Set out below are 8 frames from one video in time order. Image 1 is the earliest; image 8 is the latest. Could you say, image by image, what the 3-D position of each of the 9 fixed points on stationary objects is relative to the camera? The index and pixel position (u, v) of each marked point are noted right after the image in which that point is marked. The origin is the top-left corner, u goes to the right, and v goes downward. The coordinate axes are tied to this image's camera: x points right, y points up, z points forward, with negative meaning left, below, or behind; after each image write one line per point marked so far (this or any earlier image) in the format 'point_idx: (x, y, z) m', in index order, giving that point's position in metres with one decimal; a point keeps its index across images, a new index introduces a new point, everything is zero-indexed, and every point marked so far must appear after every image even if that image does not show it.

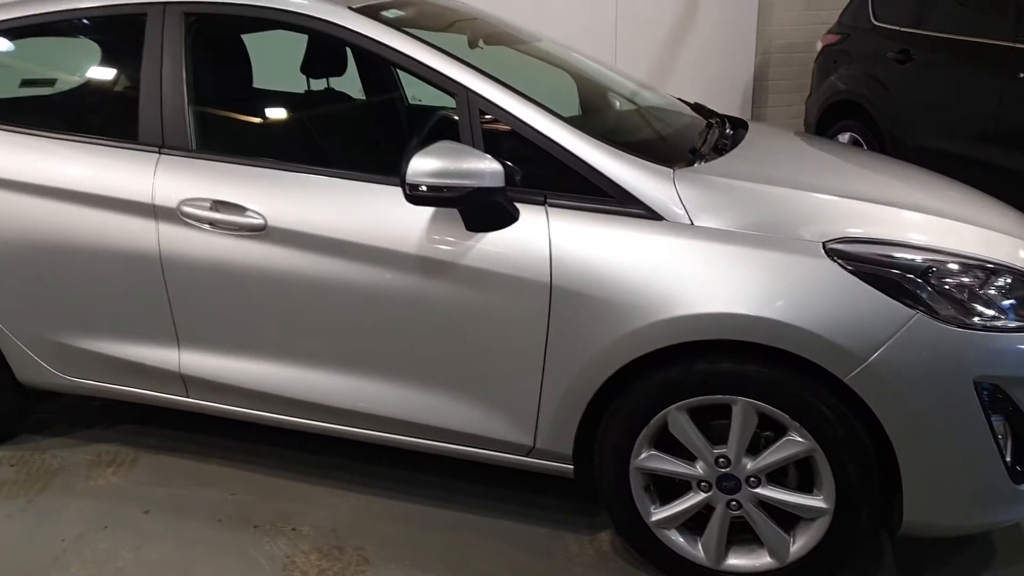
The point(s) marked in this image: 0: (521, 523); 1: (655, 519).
0: (0.0, -0.6, +2.0) m
1: (+0.3, -0.5, +1.7) m
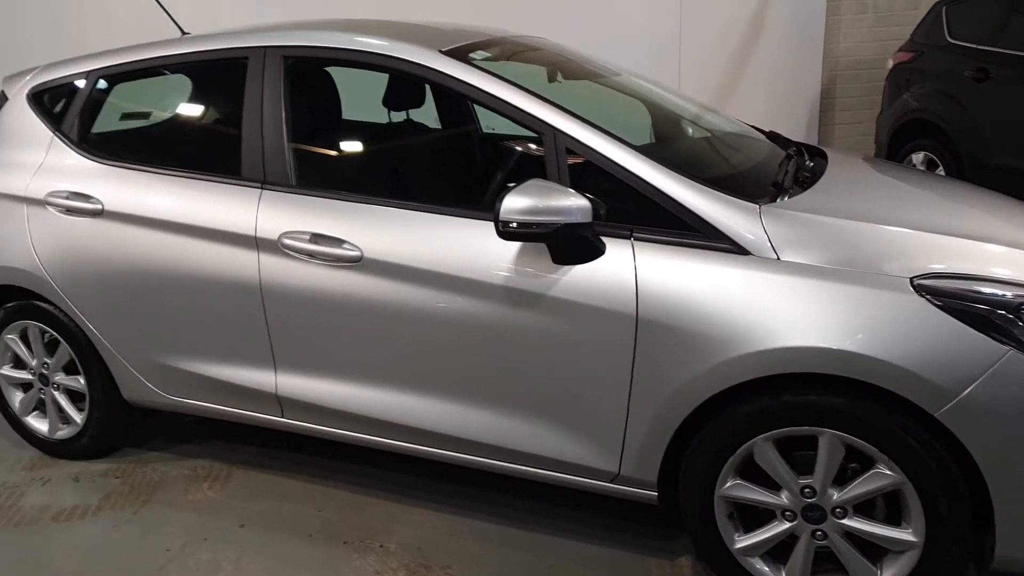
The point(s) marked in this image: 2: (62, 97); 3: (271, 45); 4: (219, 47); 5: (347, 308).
0: (+0.2, -0.7, +2.0) m
1: (+0.5, -0.6, +1.7) m
2: (-1.4, +0.6, +2.4) m
3: (-0.7, +0.7, +2.1) m
4: (-0.8, +0.7, +2.2) m
5: (-0.4, -0.1, +2.0) m
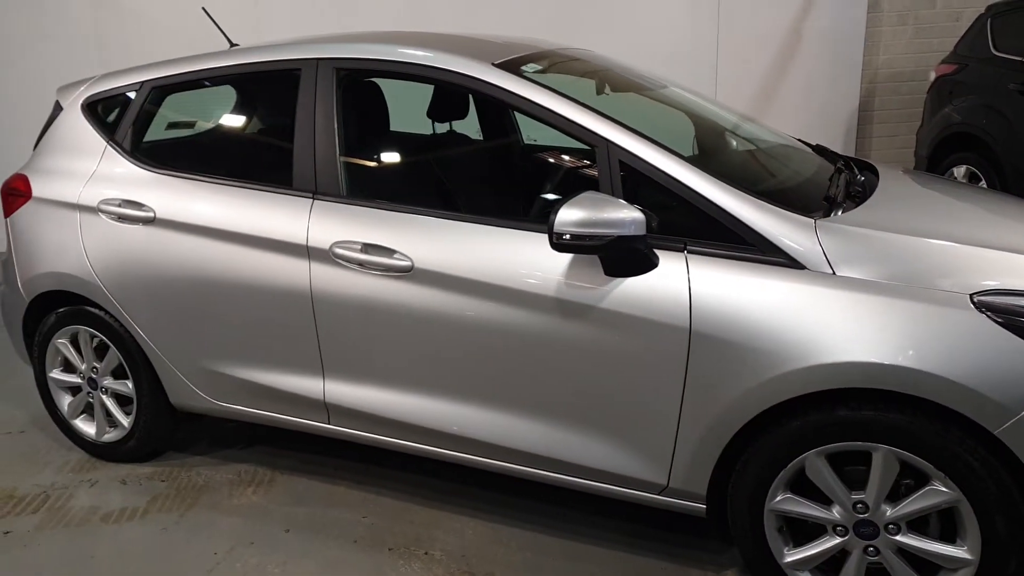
0: (+0.4, -0.7, +2.0) m
1: (+0.6, -0.6, +1.7) m
2: (-1.3, +0.6, +2.5) m
3: (-0.5, +0.7, +2.2) m
4: (-0.7, +0.7, +2.2) m
5: (-0.3, -0.1, +2.0) m
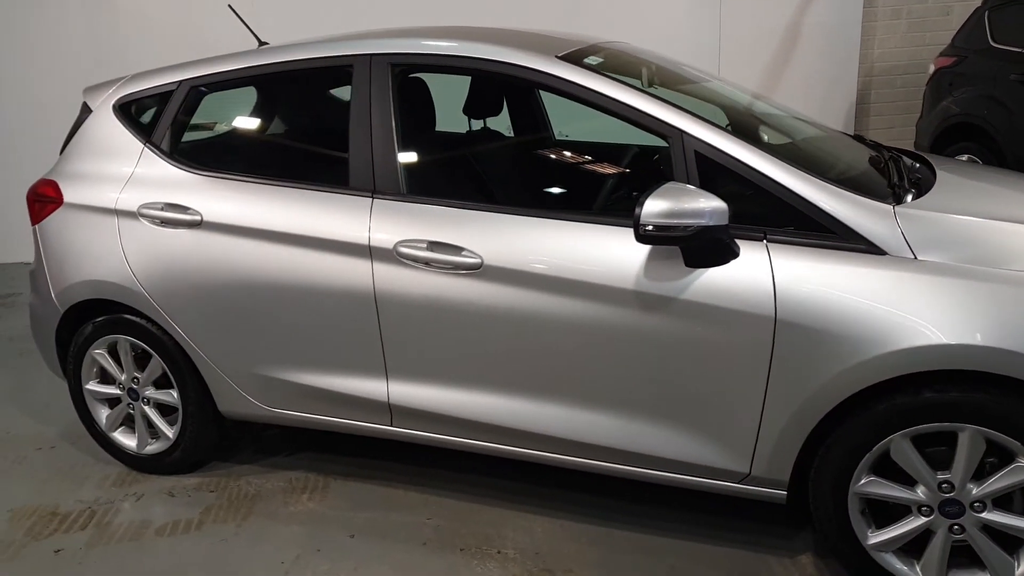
0: (+0.6, -0.7, +2.0) m
1: (+0.8, -0.6, +1.8) m
2: (-1.2, +0.6, +2.4) m
3: (-0.4, +0.7, +2.1) m
4: (-0.5, +0.7, +2.2) m
5: (-0.1, -0.1, +2.0) m
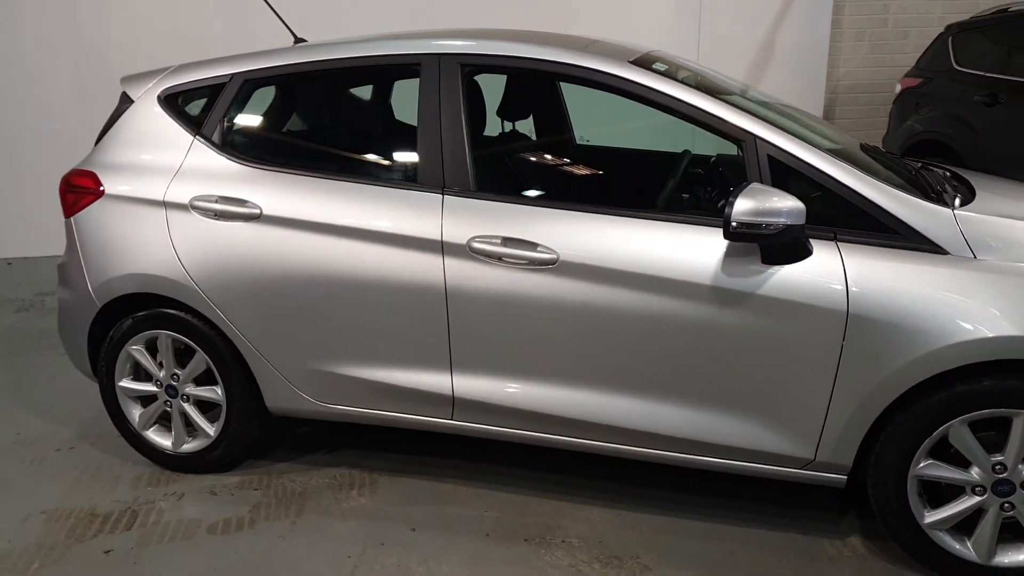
0: (+0.7, -0.7, +2.1) m
1: (+1.1, -0.6, +1.9) m
2: (-1.0, +0.6, +2.4) m
3: (-0.2, +0.7, +2.2) m
4: (-0.4, +0.7, +2.2) m
5: (+0.1, -0.1, +2.0) m
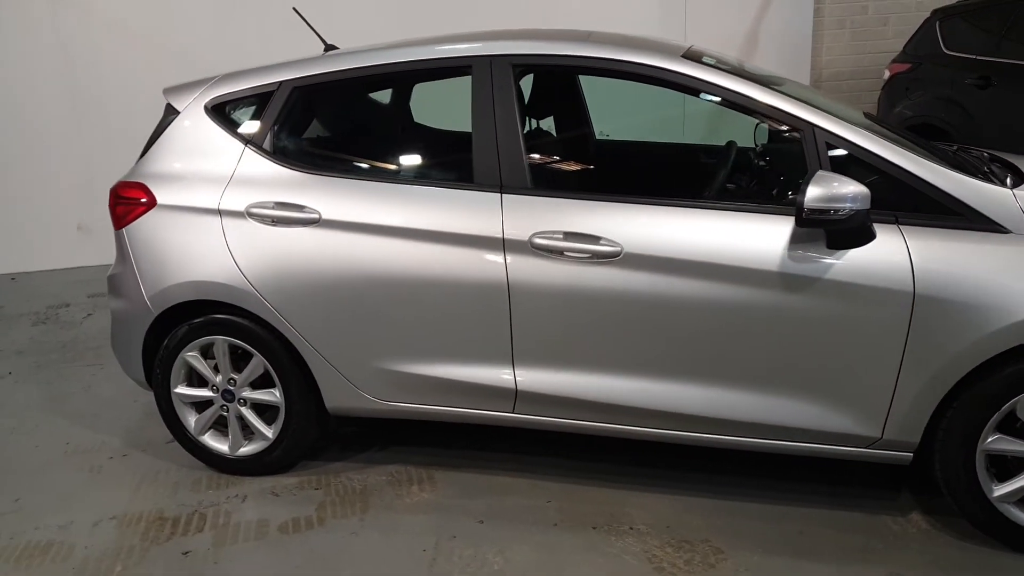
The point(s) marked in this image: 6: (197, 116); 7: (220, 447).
0: (+0.9, -0.7, +2.2) m
1: (+1.2, -0.5, +1.9) m
2: (-0.8, +0.6, +2.4) m
3: (0.0, +0.7, +2.2) m
4: (-0.2, +0.7, +2.2) m
5: (+0.3, 0.0, +2.1) m
6: (-1.0, +0.6, +2.4) m
7: (-1.0, -0.5, +2.5) m
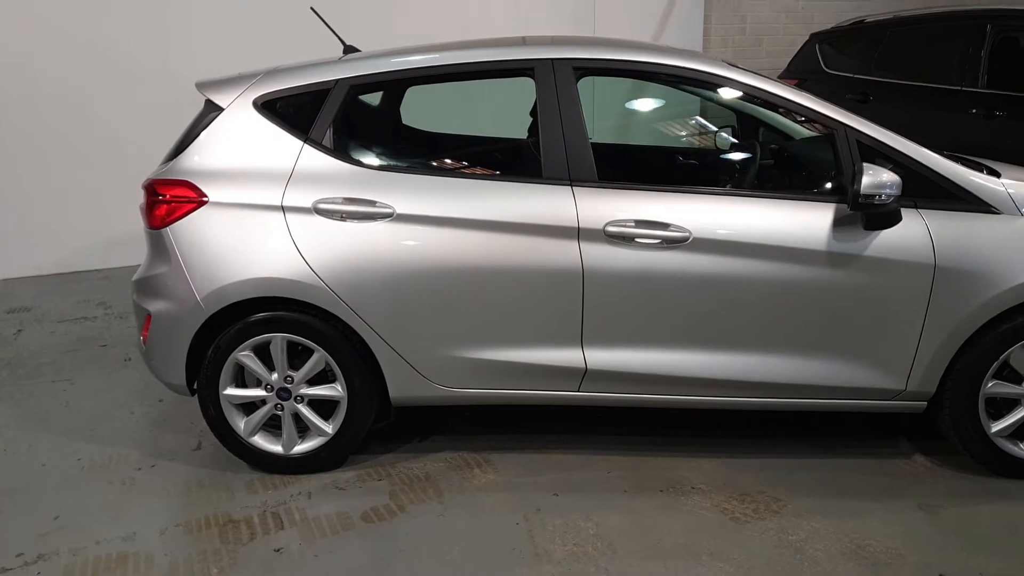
0: (+1.2, -0.6, +2.5) m
1: (+1.5, -0.4, +2.3) m
2: (-0.7, +0.6, +2.4) m
3: (+0.1, +0.7, +2.4) m
4: (0.0, +0.7, +2.4) m
5: (+0.5, 0.0, +2.3) m
6: (-0.9, +0.6, +2.4) m
7: (-0.8, -0.5, +2.5) m
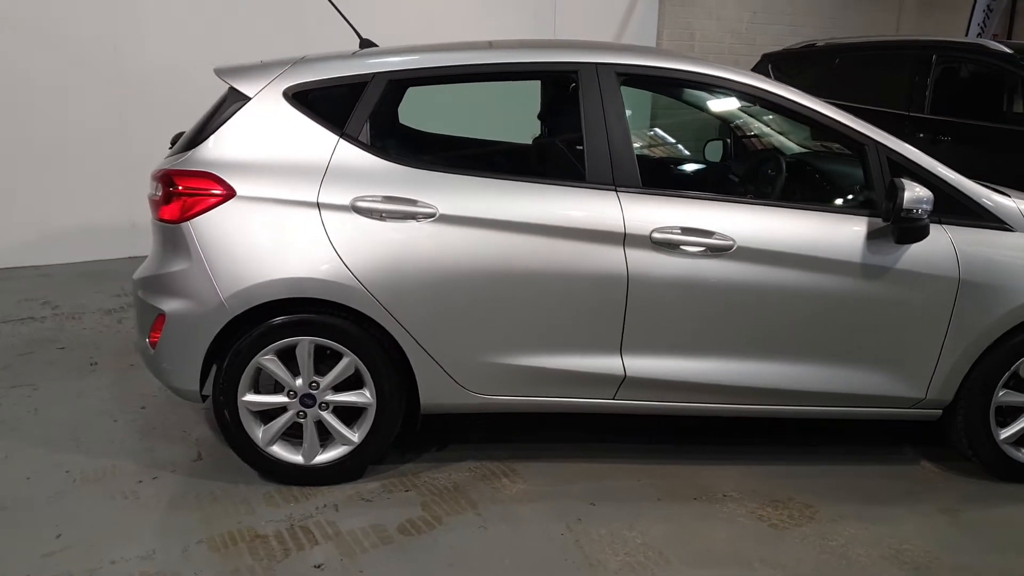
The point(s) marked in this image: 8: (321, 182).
0: (+1.2, -0.6, +2.6) m
1: (+1.6, -0.5, +2.5) m
2: (-0.5, +0.6, +2.3) m
3: (+0.3, +0.7, +2.4) m
4: (+0.1, +0.7, +2.3) m
5: (+0.6, 0.0, +2.3) m
6: (-0.7, +0.6, +2.3) m
7: (-0.7, -0.5, +2.4) m
8: (-0.6, +0.3, +2.2) m
